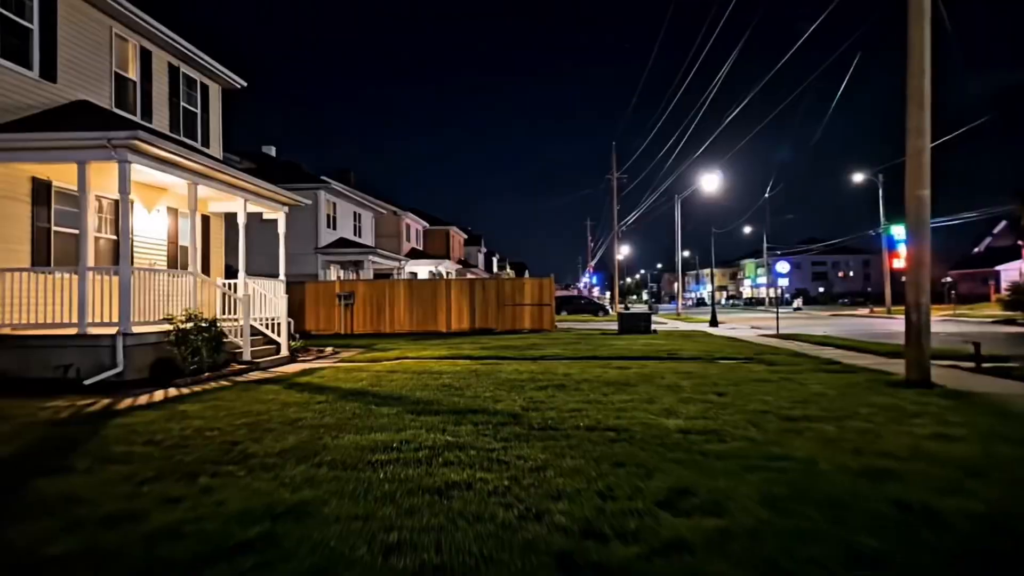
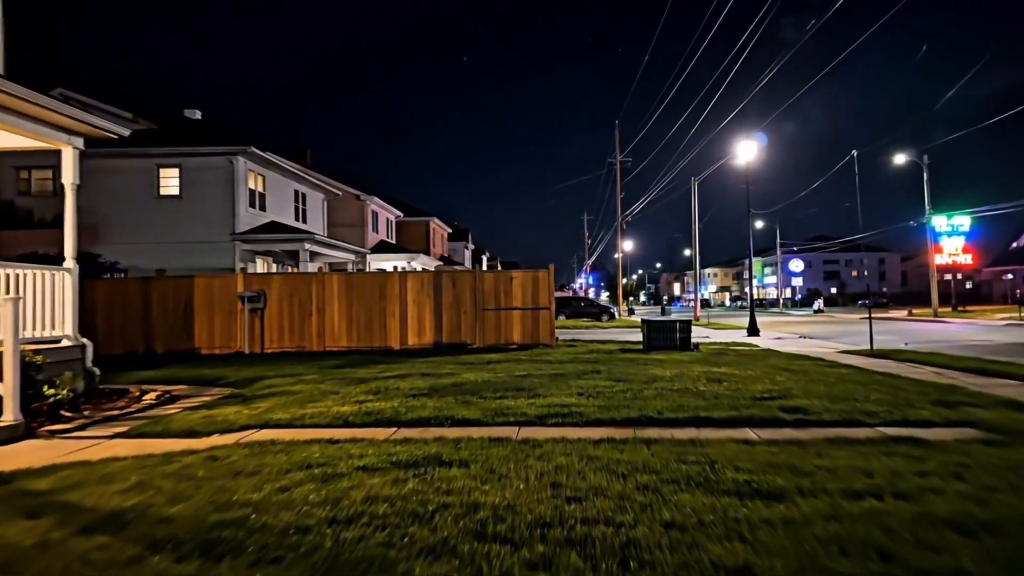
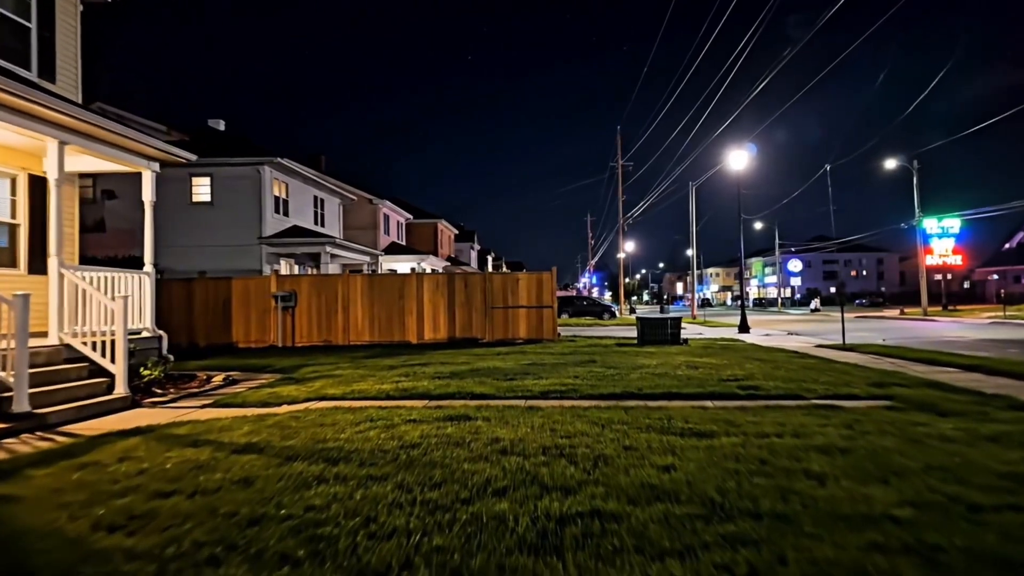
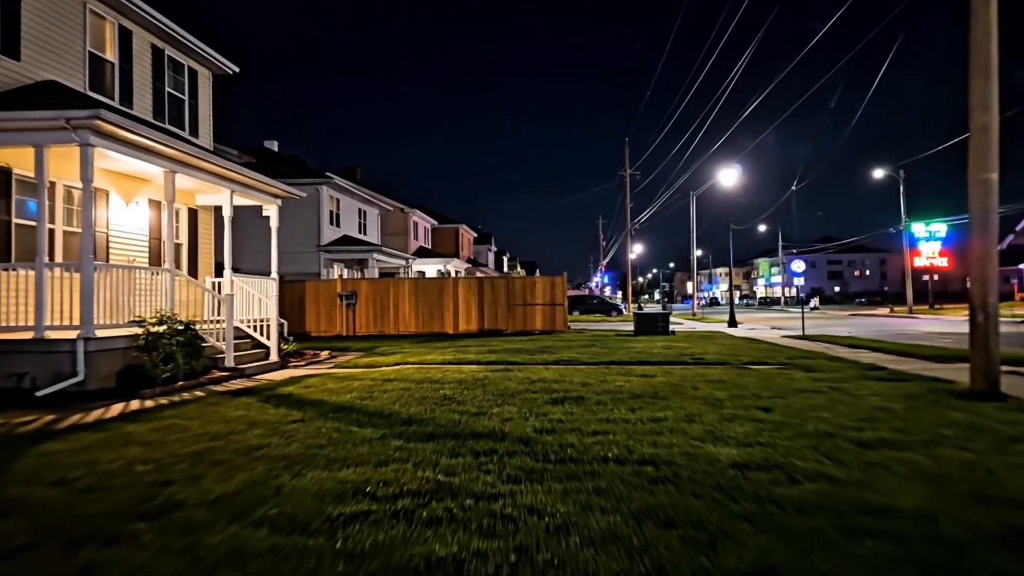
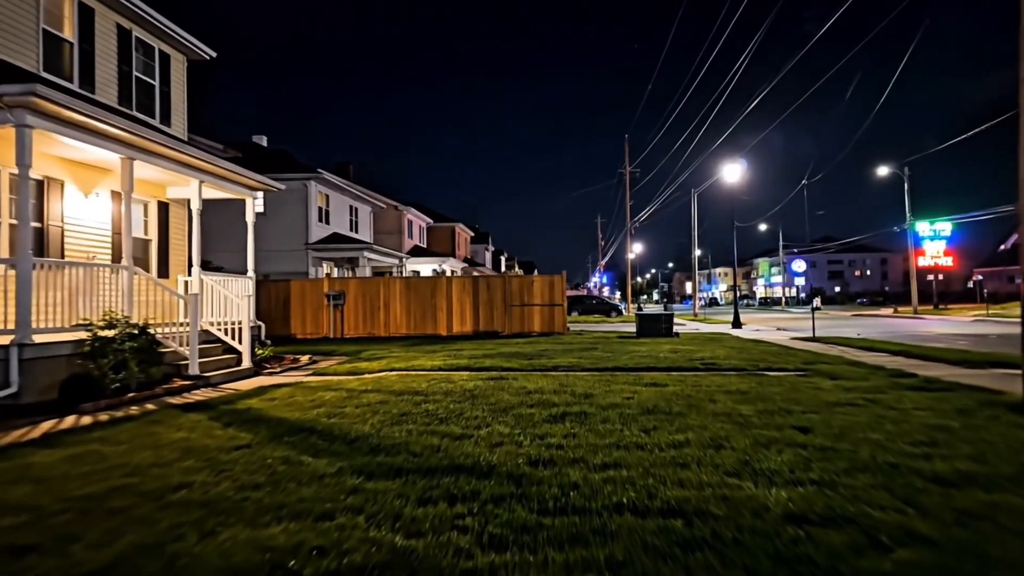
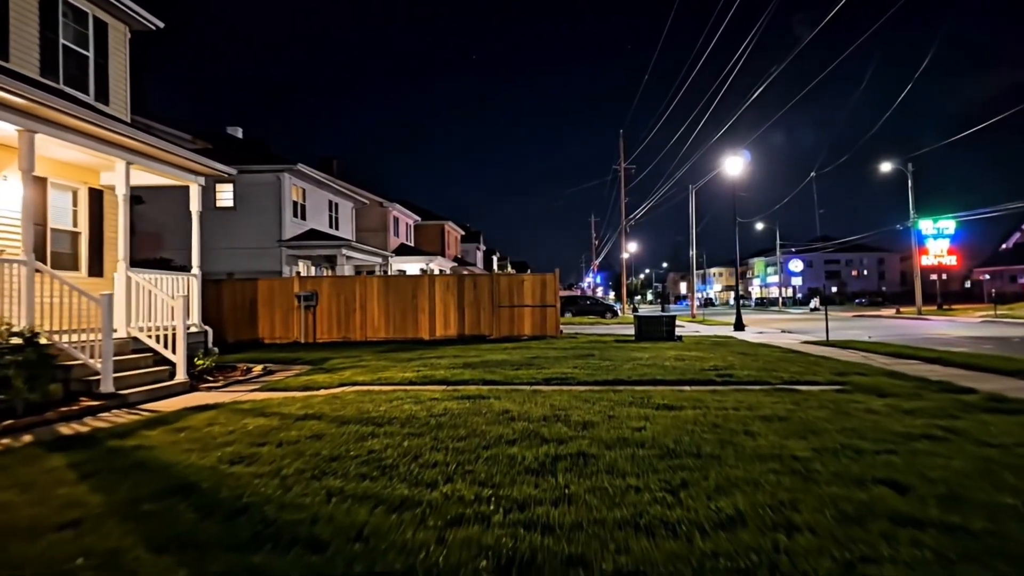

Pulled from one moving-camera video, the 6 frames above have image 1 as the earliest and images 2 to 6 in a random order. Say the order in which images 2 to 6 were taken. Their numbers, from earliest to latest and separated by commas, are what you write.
4, 5, 6, 3, 2
